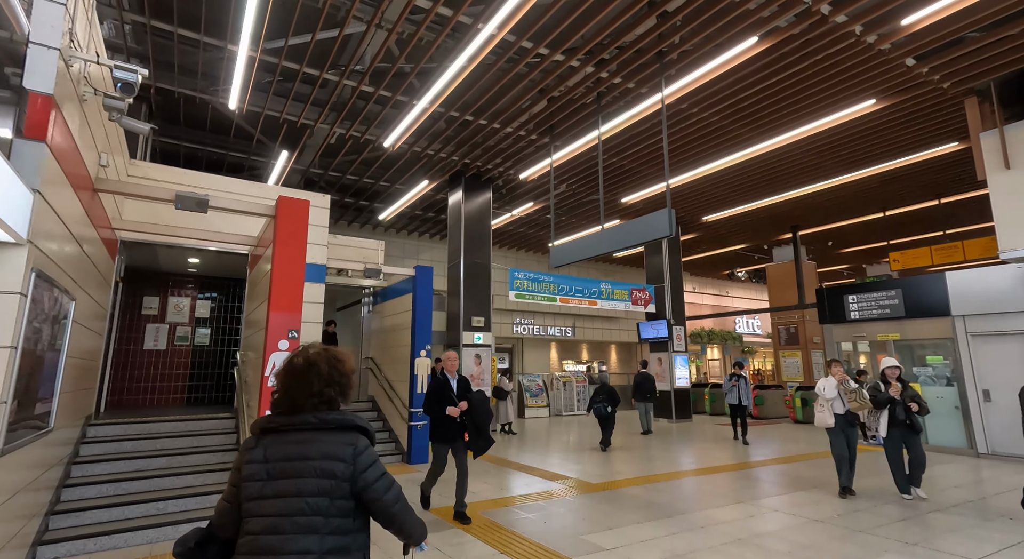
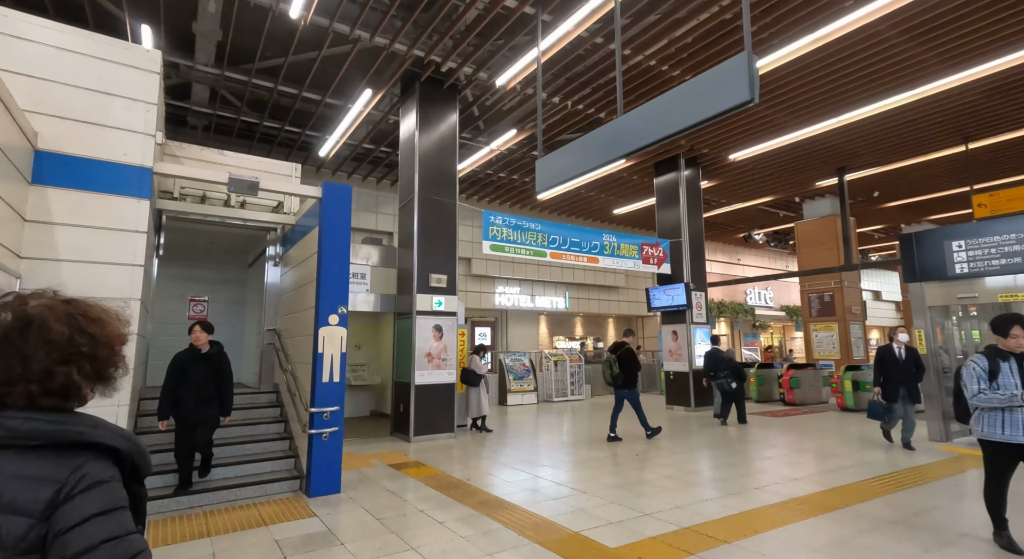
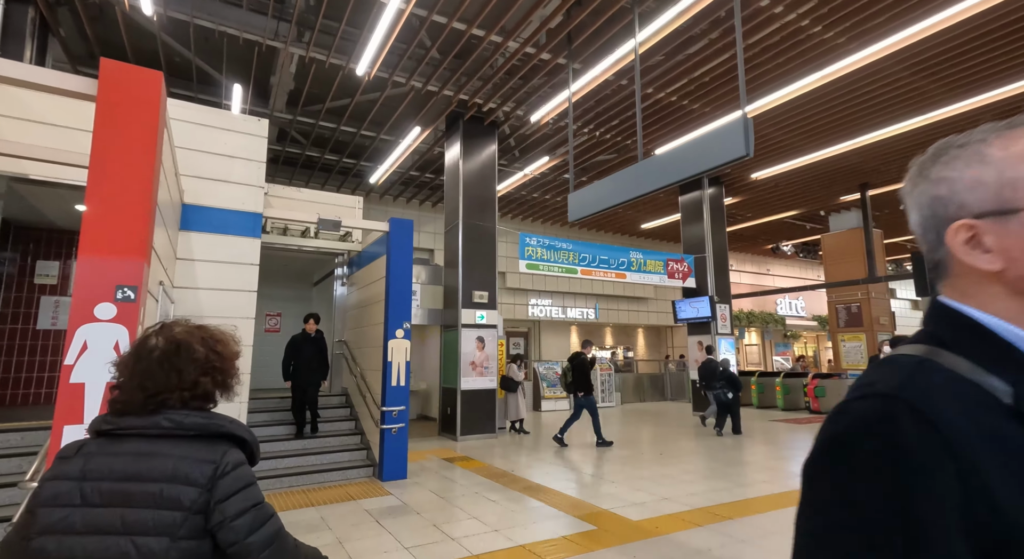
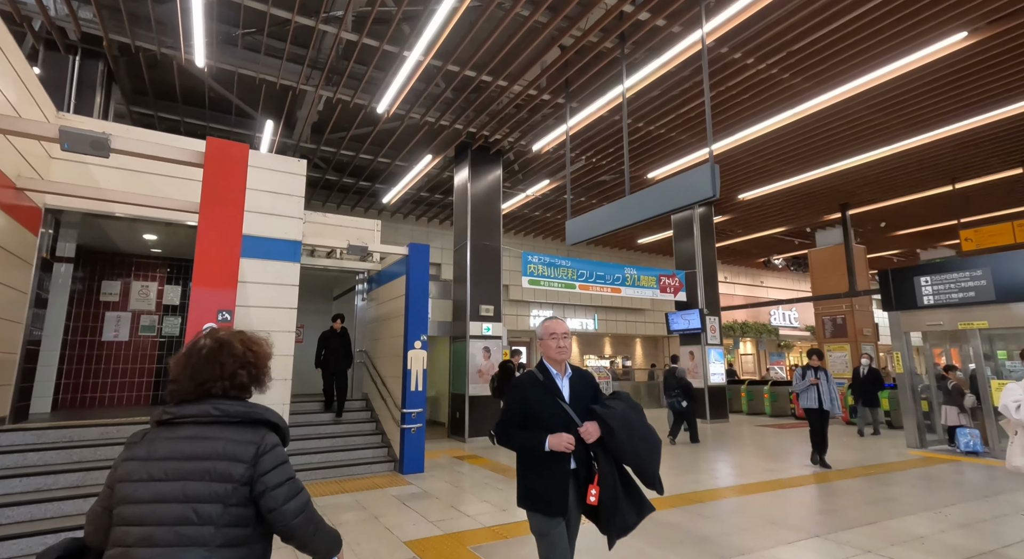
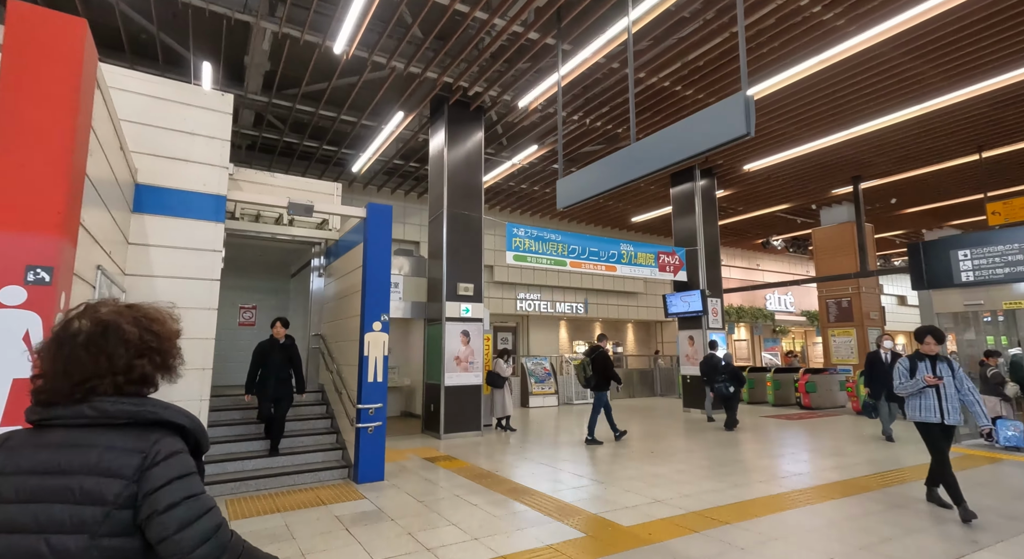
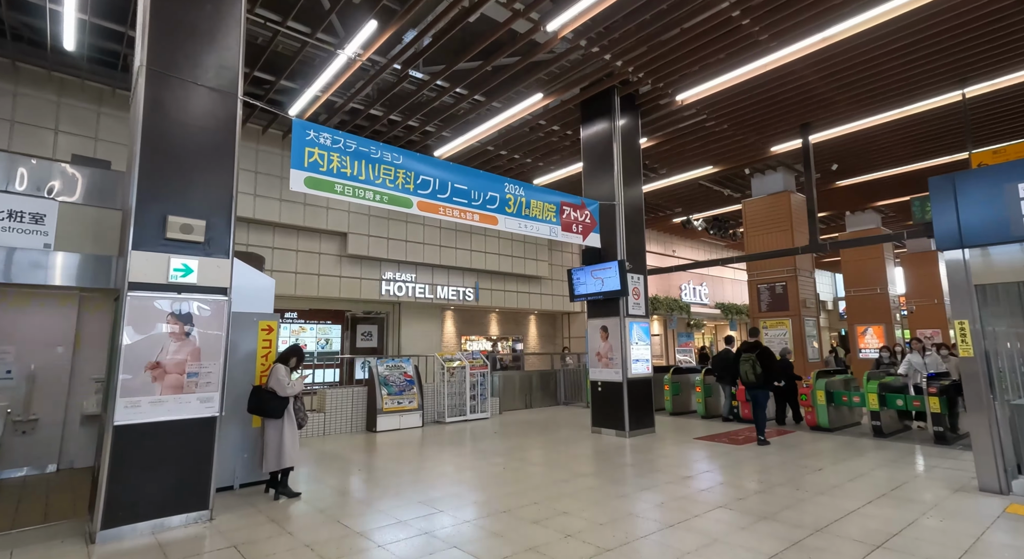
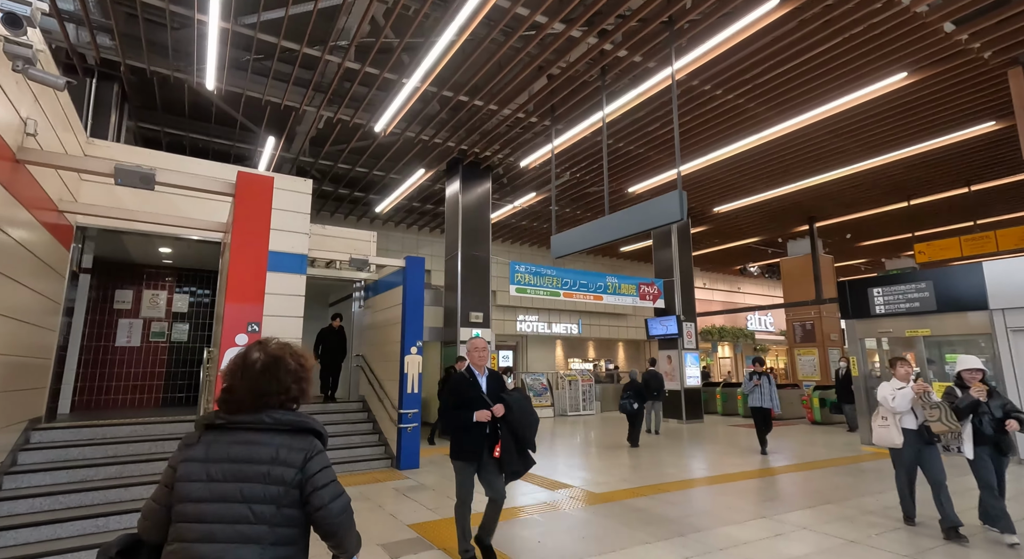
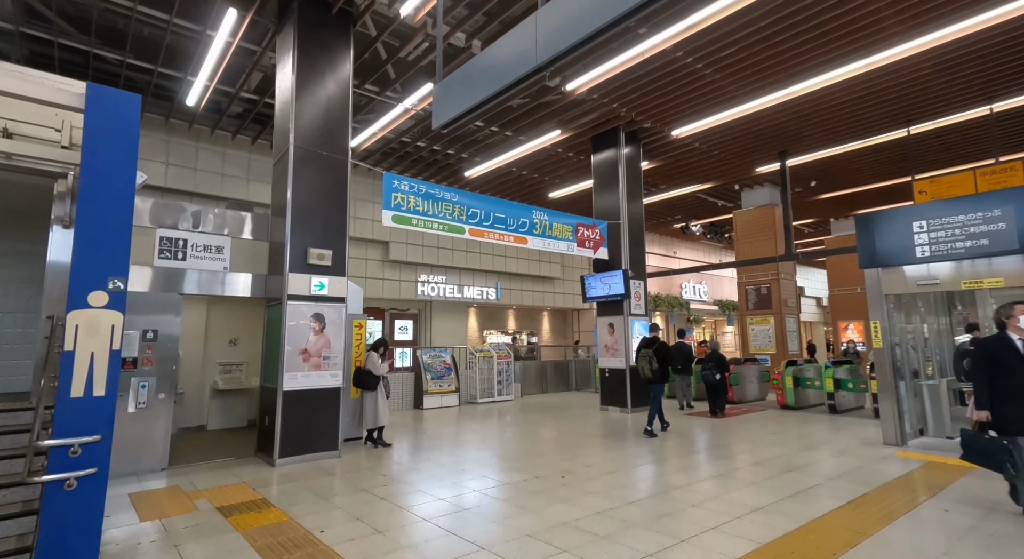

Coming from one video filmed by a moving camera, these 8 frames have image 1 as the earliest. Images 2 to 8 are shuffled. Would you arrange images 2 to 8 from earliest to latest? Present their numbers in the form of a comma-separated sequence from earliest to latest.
7, 4, 3, 5, 2, 8, 6
